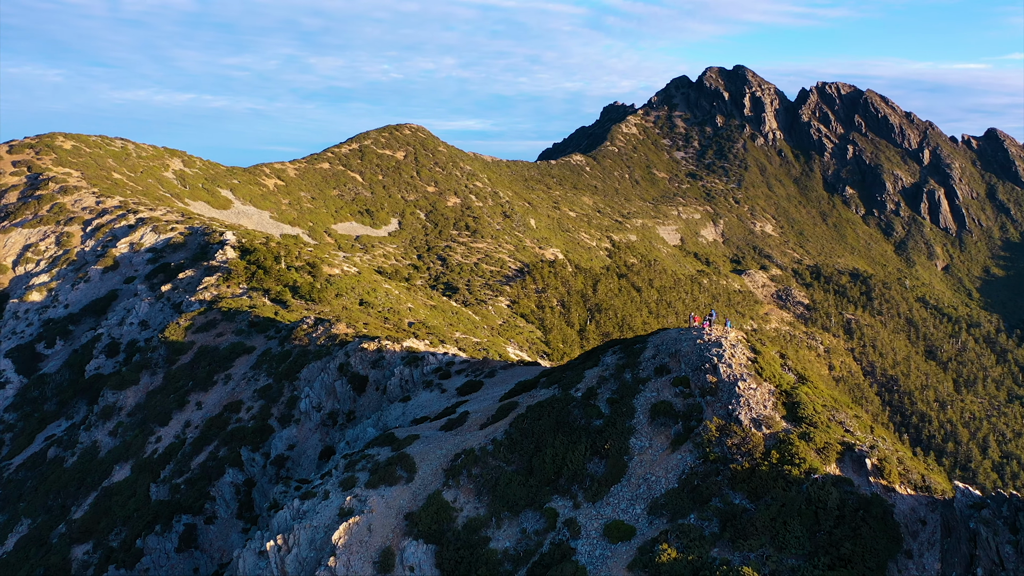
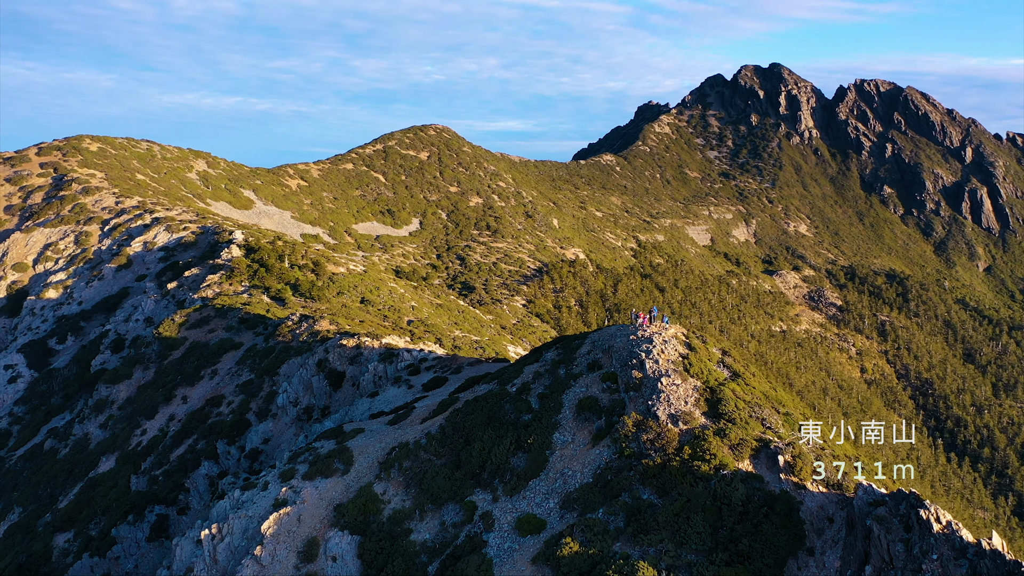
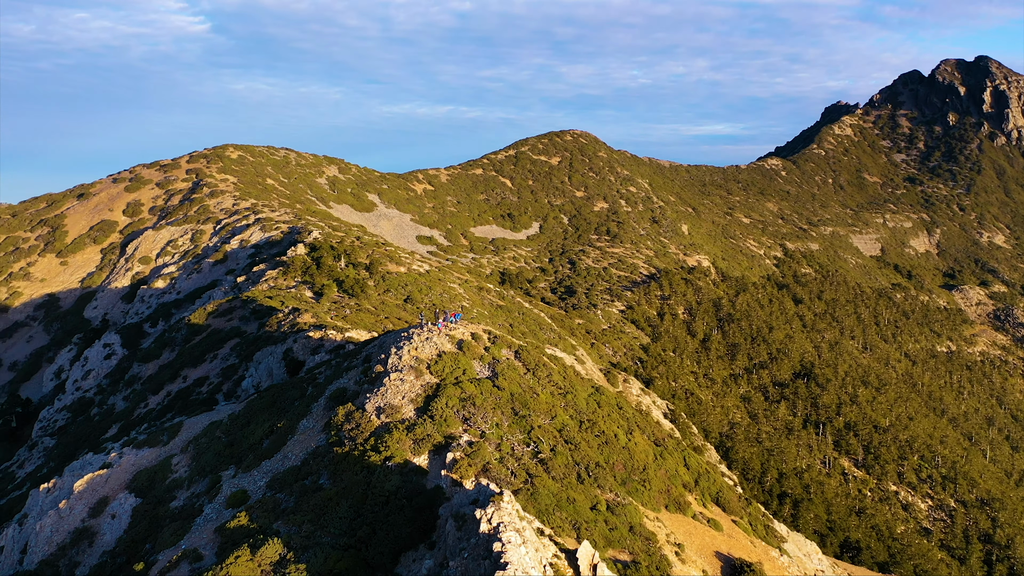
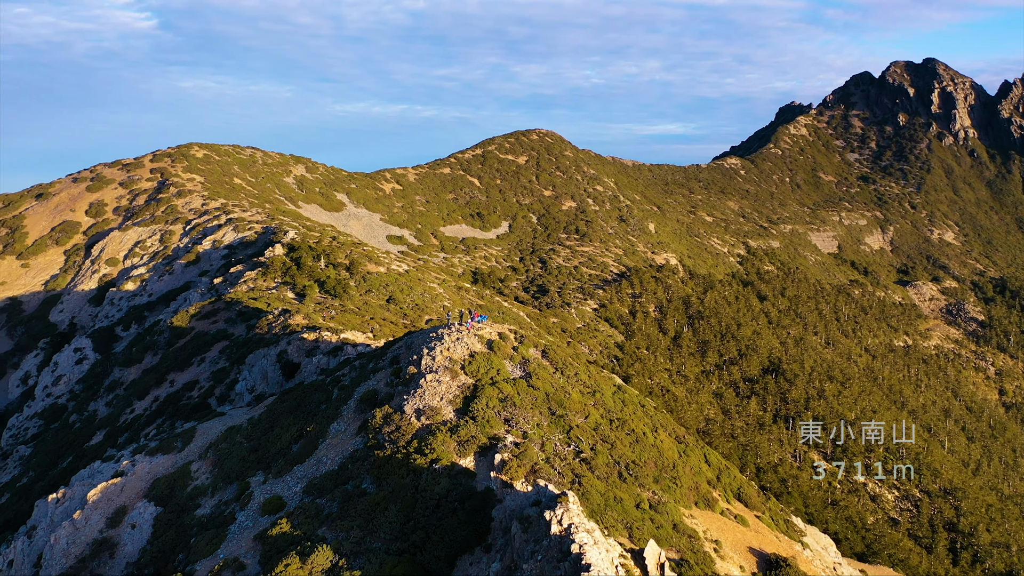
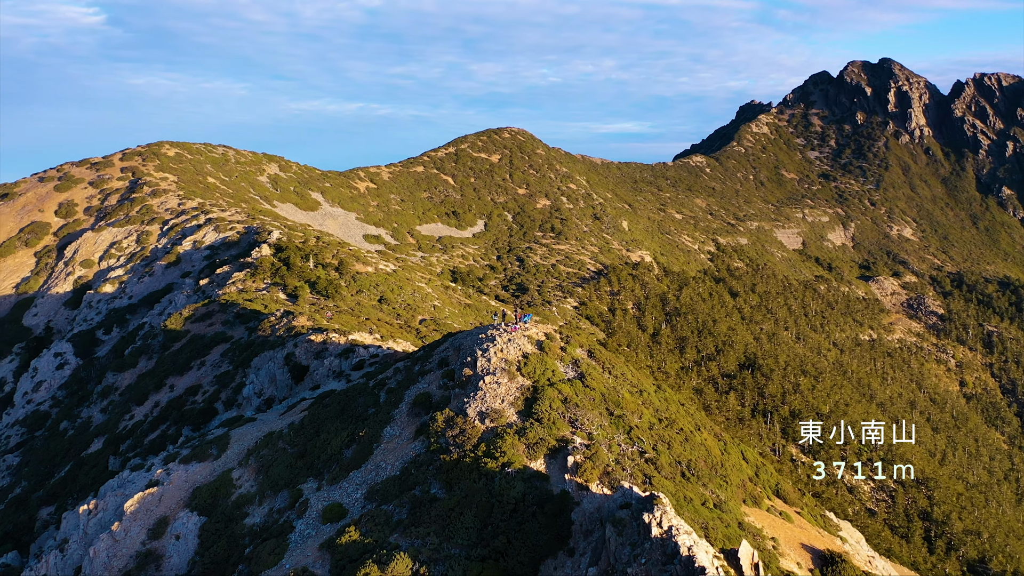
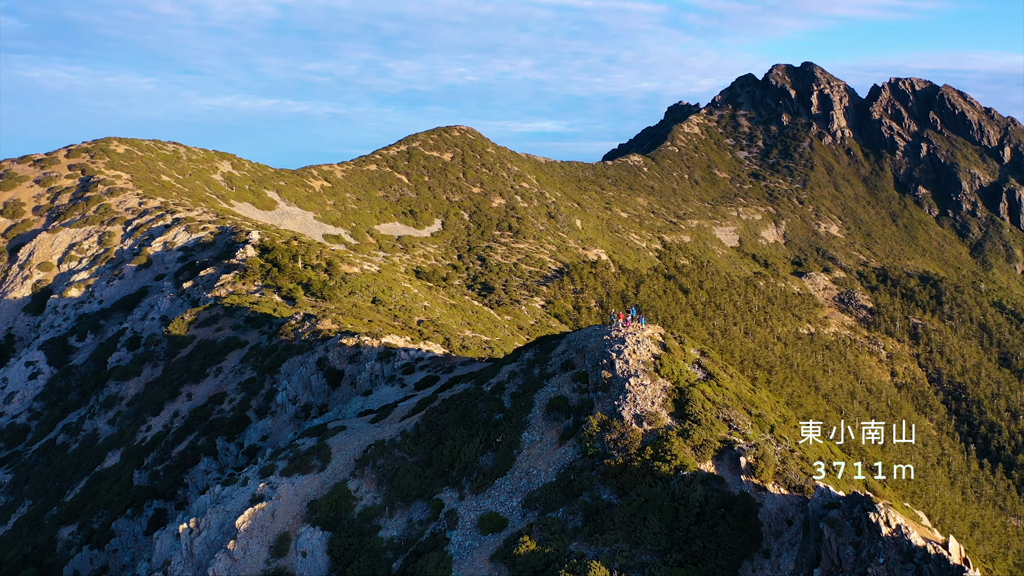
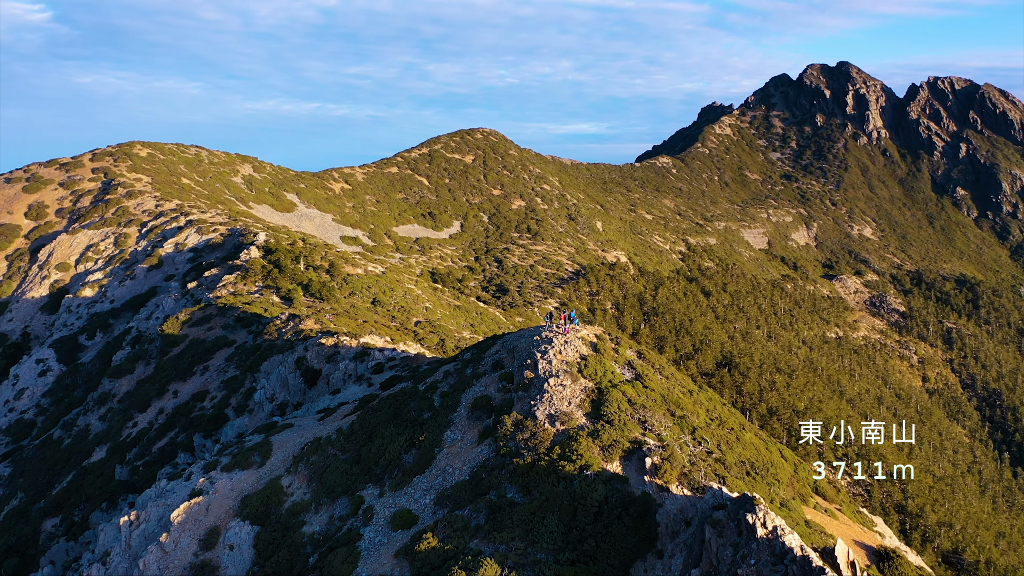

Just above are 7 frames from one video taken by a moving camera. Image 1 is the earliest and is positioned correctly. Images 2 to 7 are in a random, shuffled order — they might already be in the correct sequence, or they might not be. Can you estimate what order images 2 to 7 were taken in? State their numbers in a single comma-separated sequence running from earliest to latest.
2, 6, 7, 5, 4, 3
